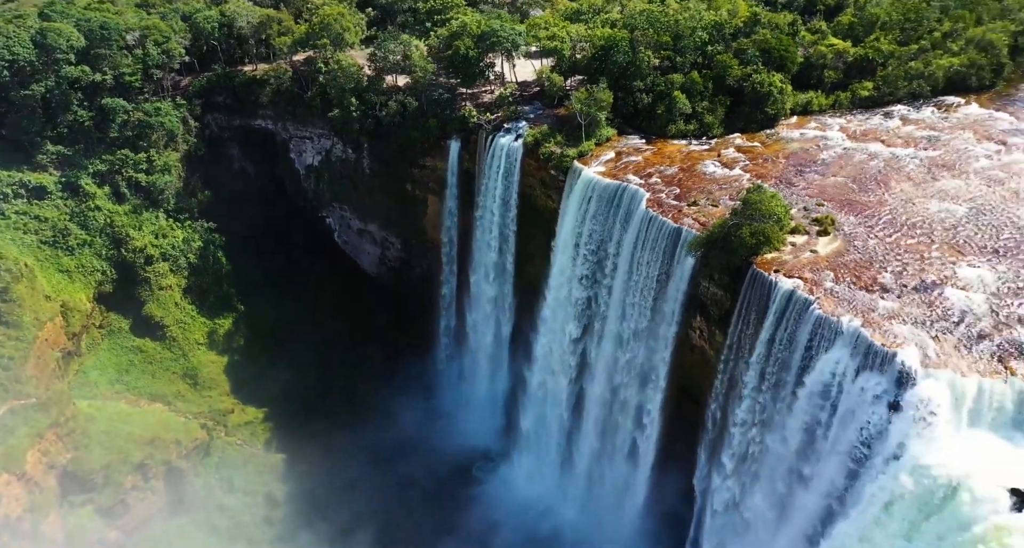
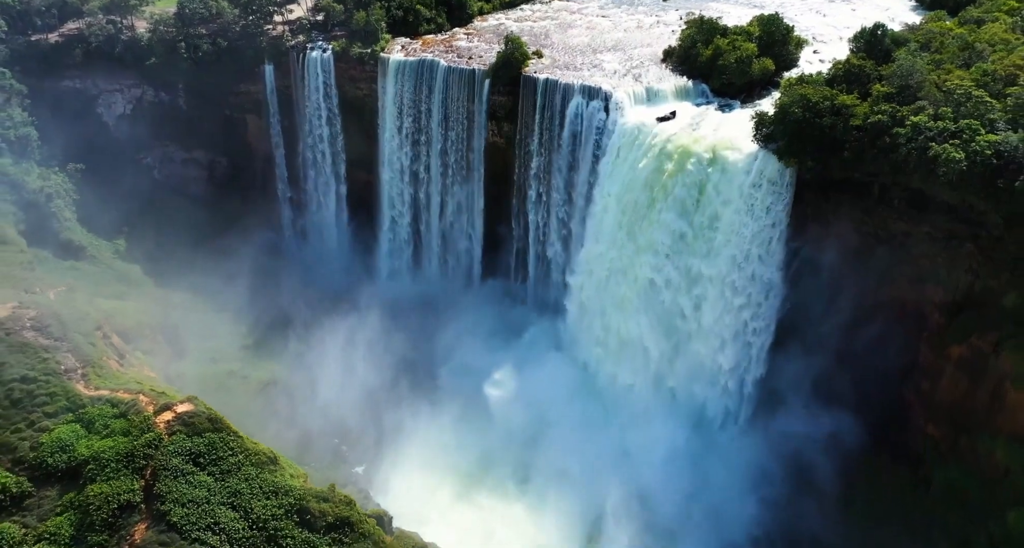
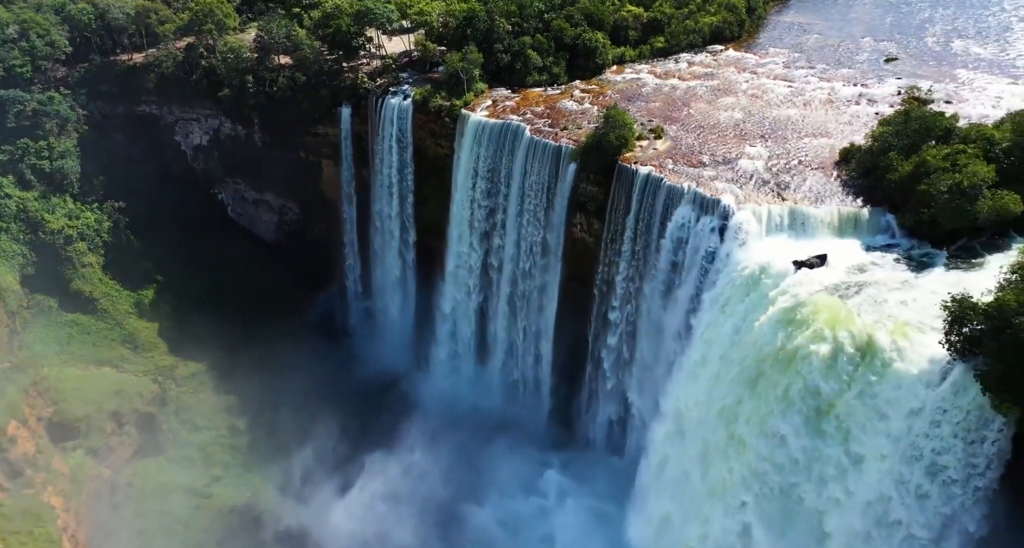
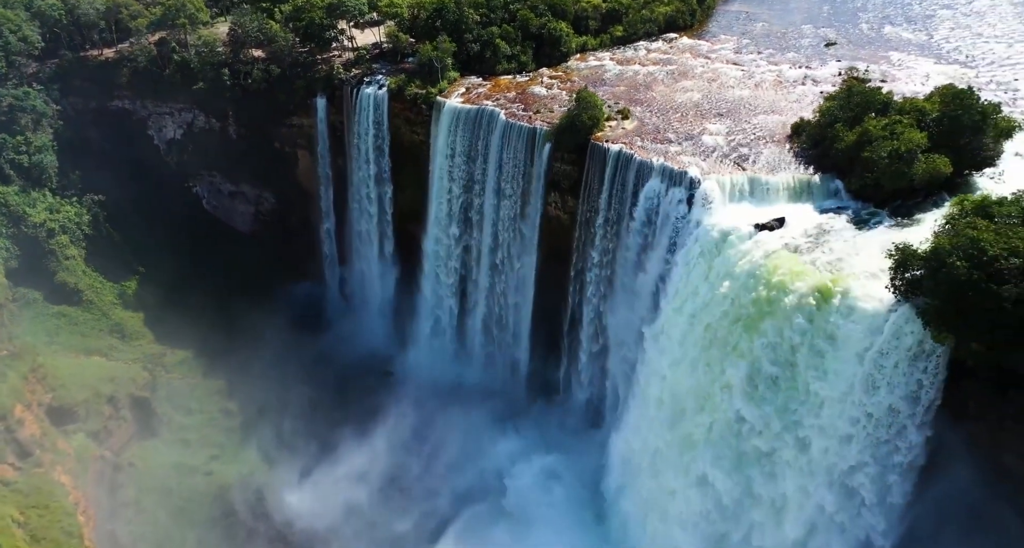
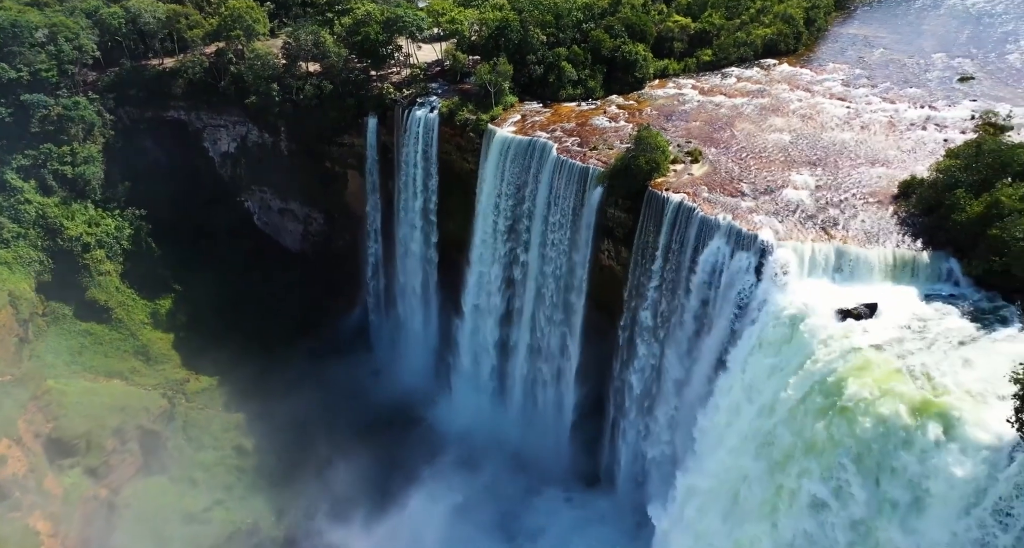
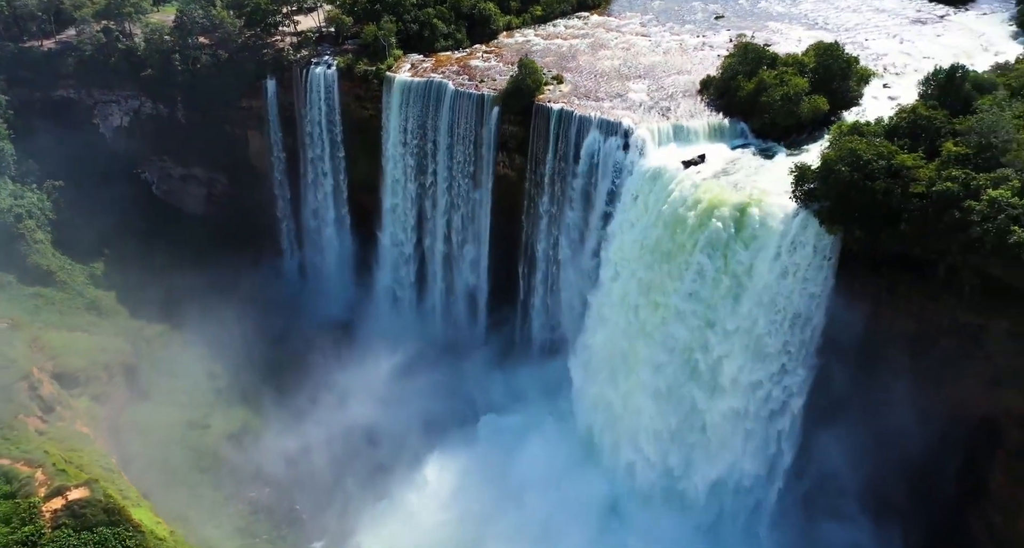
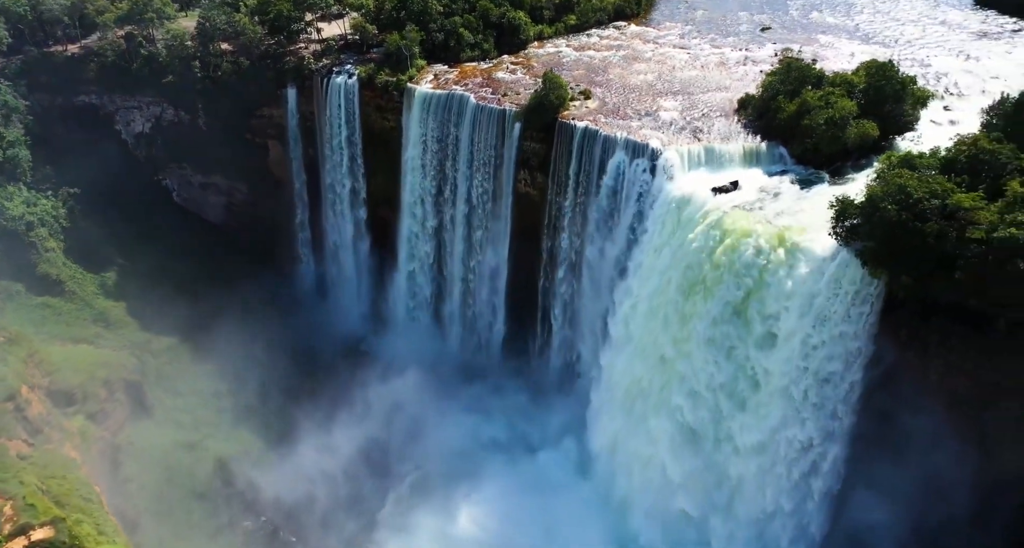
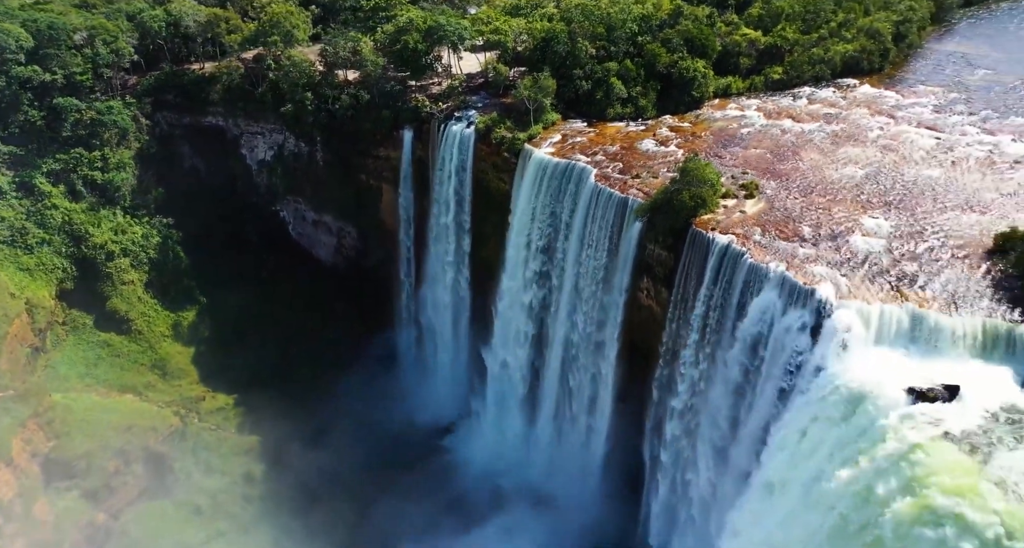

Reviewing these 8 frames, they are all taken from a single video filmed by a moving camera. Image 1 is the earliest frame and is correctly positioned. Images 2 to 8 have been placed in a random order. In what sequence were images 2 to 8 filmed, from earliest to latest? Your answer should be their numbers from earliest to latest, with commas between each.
8, 5, 3, 4, 7, 6, 2
